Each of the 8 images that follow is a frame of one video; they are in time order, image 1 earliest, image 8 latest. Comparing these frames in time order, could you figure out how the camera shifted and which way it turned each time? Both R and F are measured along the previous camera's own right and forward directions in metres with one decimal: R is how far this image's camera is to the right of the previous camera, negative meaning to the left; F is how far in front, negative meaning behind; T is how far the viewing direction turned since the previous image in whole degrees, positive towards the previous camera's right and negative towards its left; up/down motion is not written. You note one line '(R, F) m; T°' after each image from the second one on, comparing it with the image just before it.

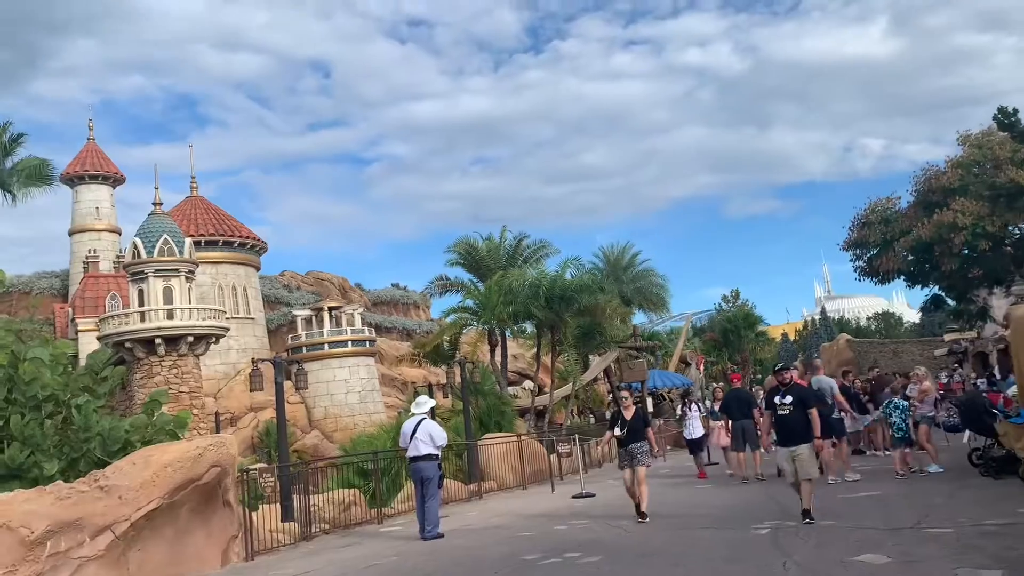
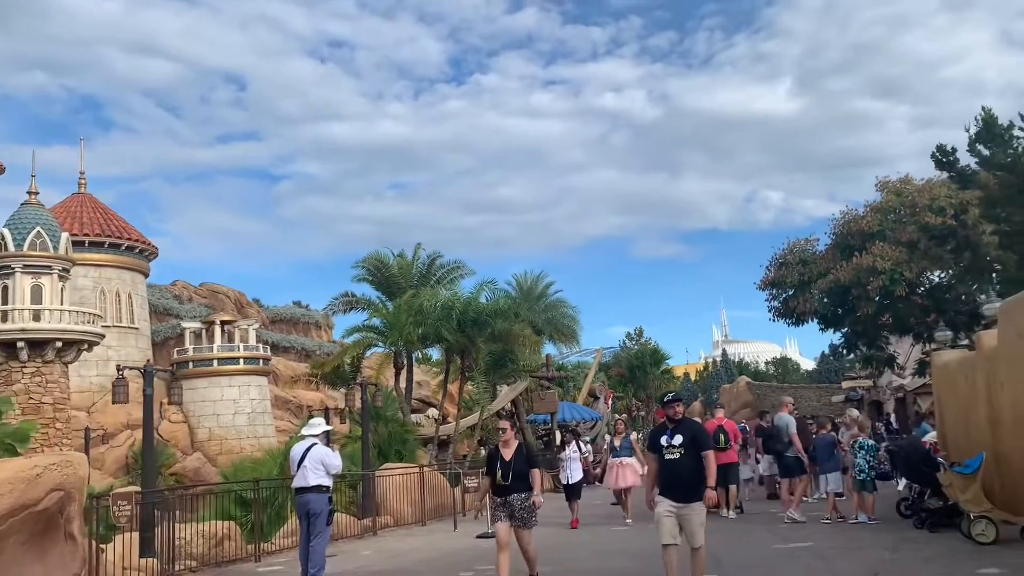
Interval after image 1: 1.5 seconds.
(-0.1, +1.2) m; +6°
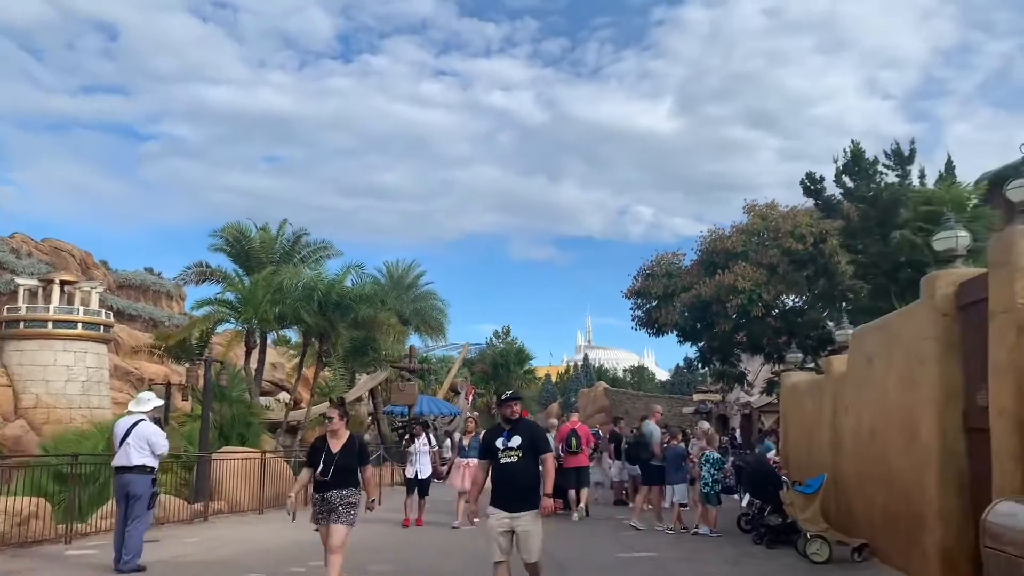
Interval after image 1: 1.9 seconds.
(+0.1, +0.4) m; +8°
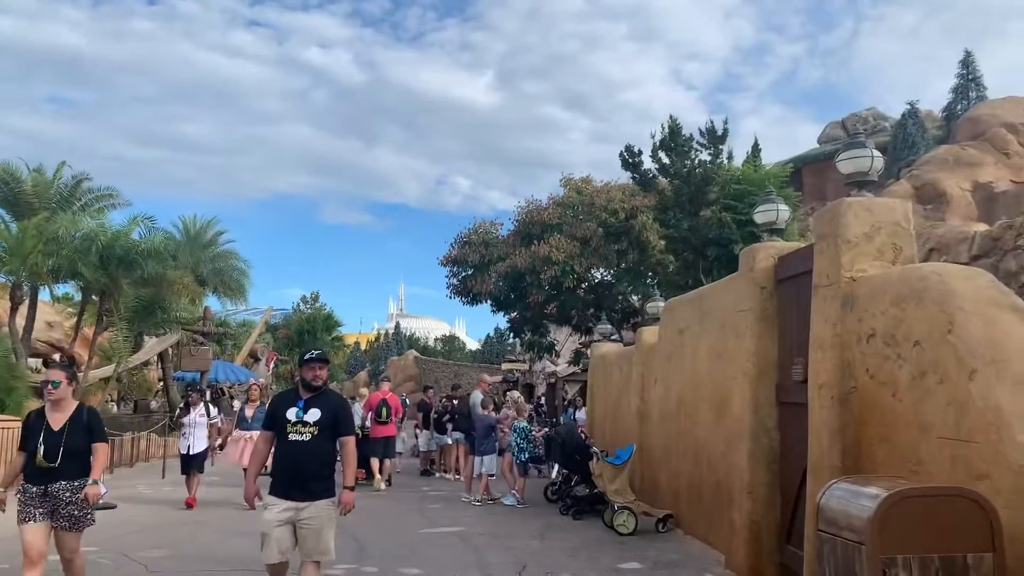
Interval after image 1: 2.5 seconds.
(0.0, +0.6) m; +12°
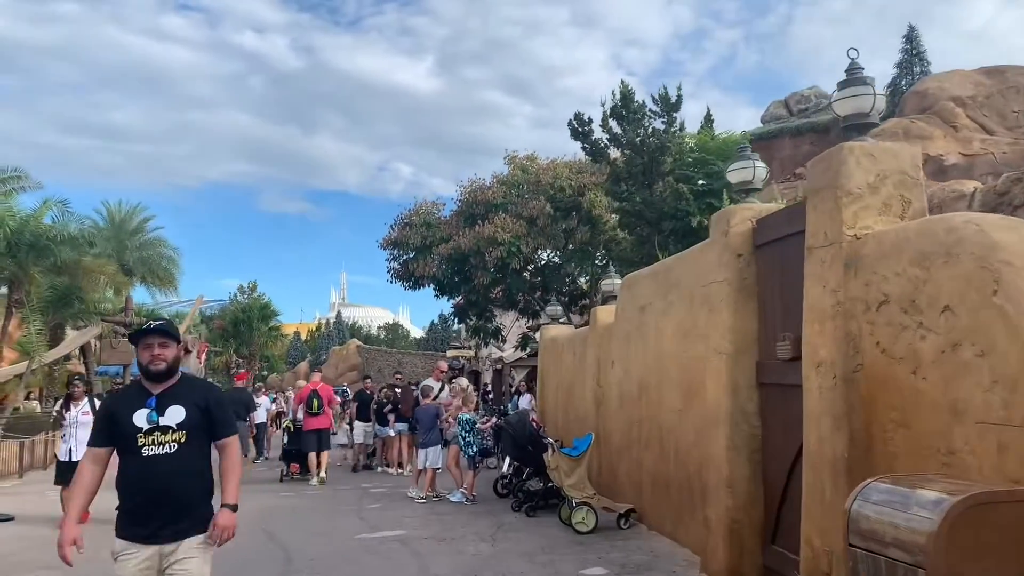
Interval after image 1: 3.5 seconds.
(0.0, +0.9) m; +4°
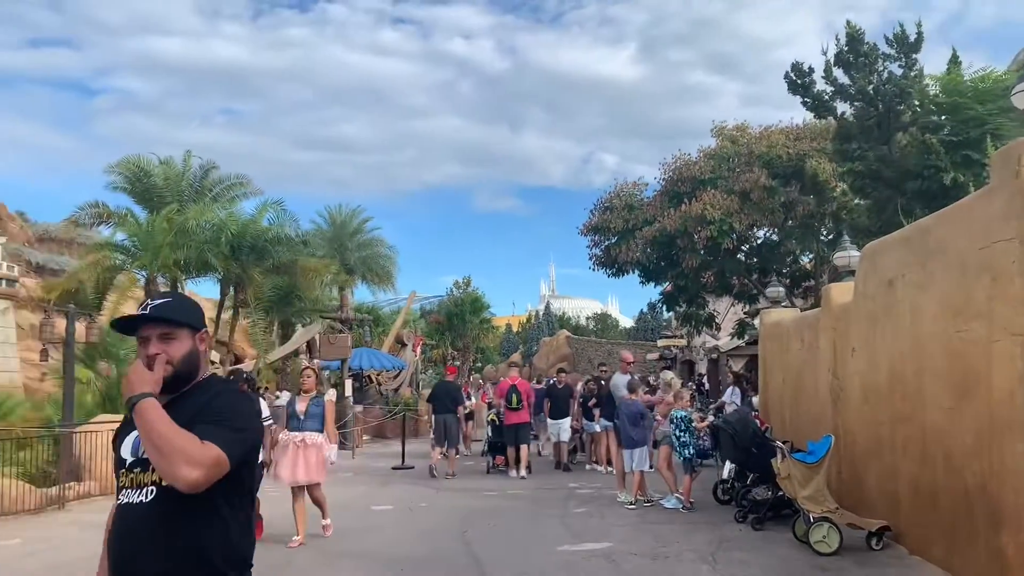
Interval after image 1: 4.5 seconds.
(0.0, +1.1) m; -14°
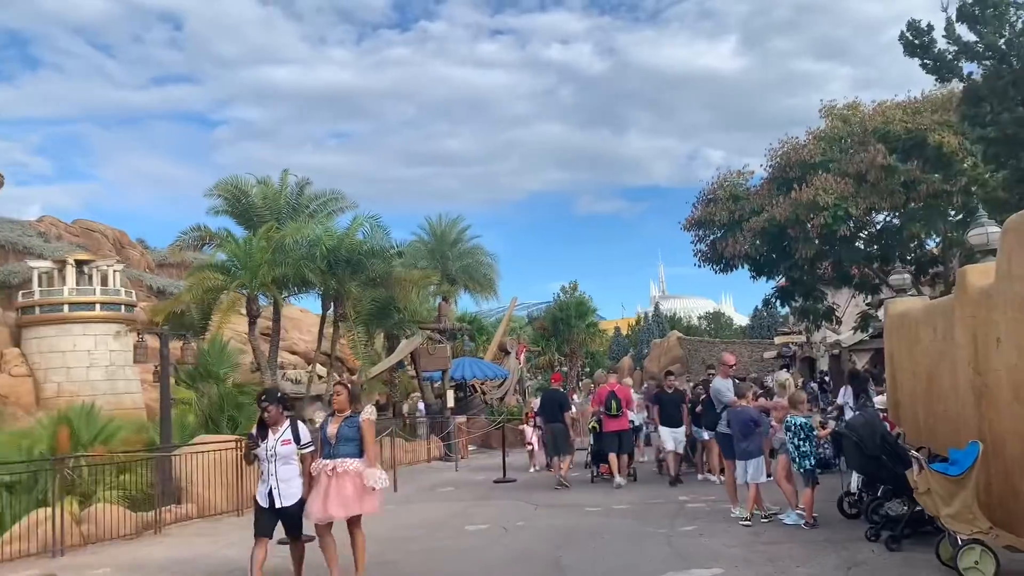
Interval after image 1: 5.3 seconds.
(+0.2, +0.7) m; -7°
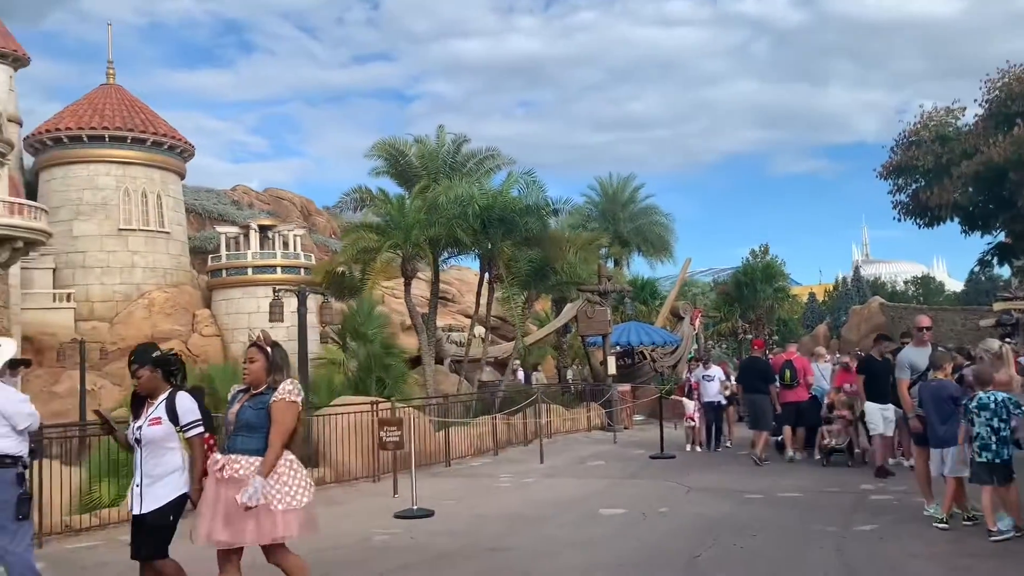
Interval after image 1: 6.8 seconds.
(+0.5, +1.3) m; -12°
